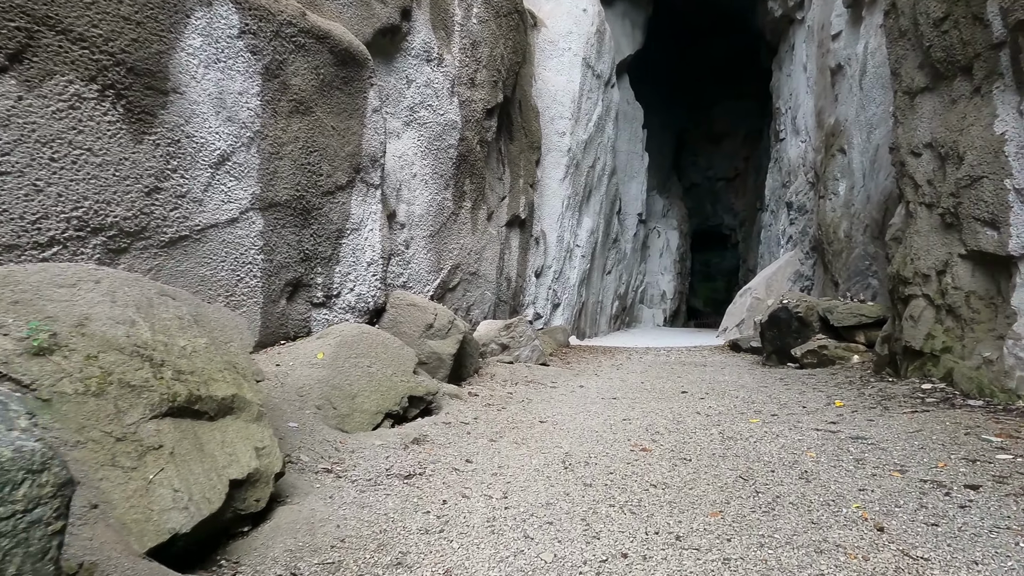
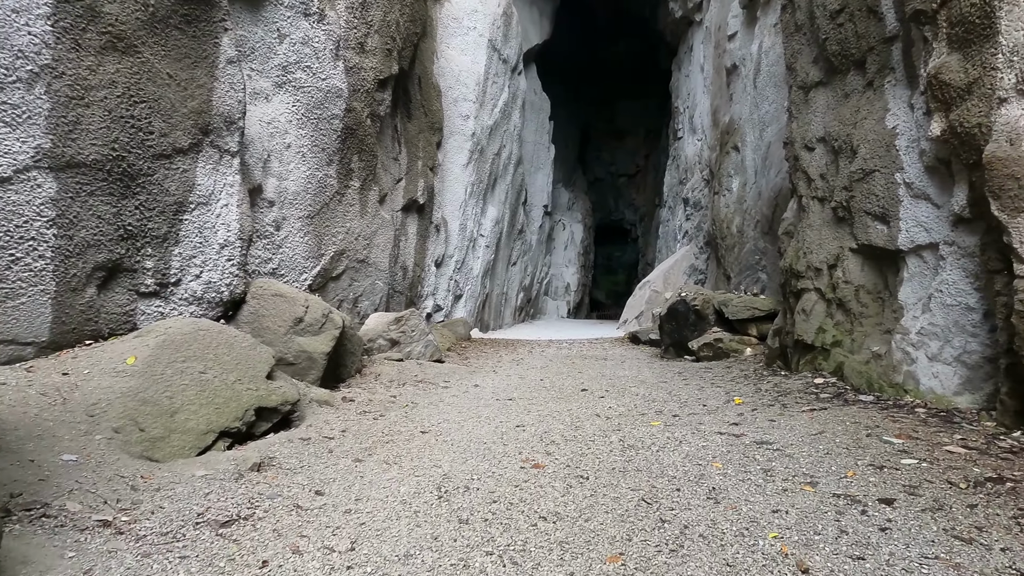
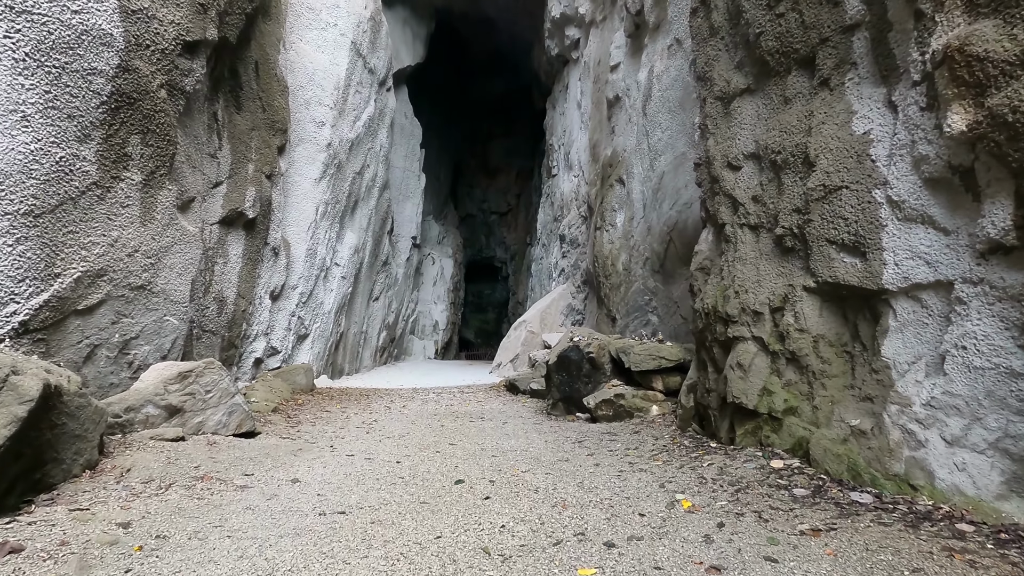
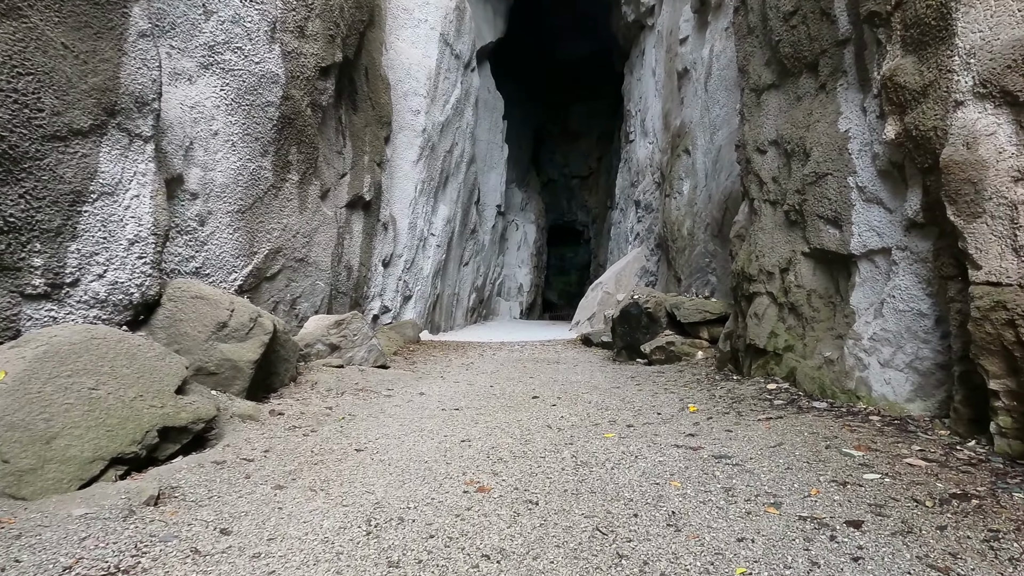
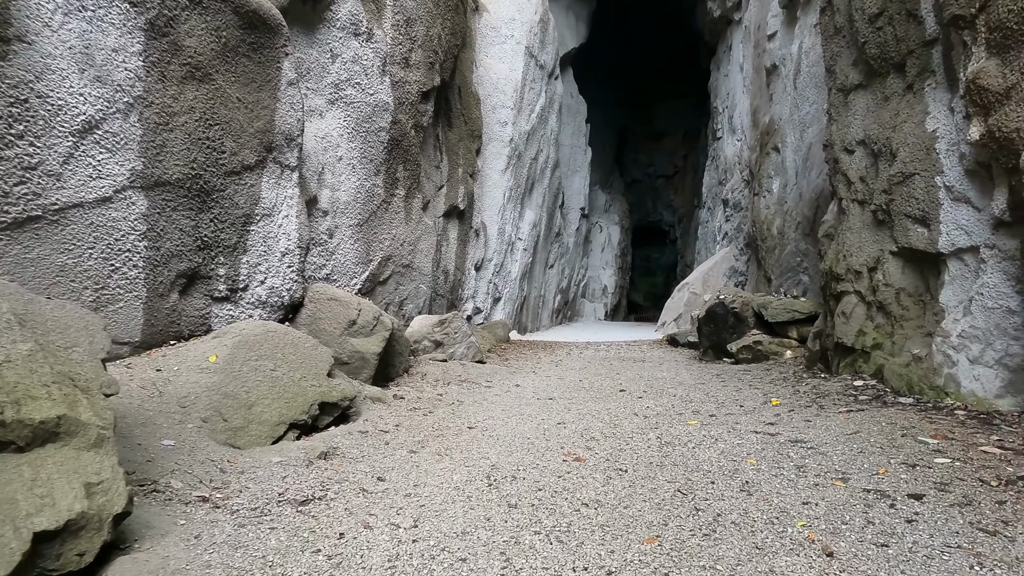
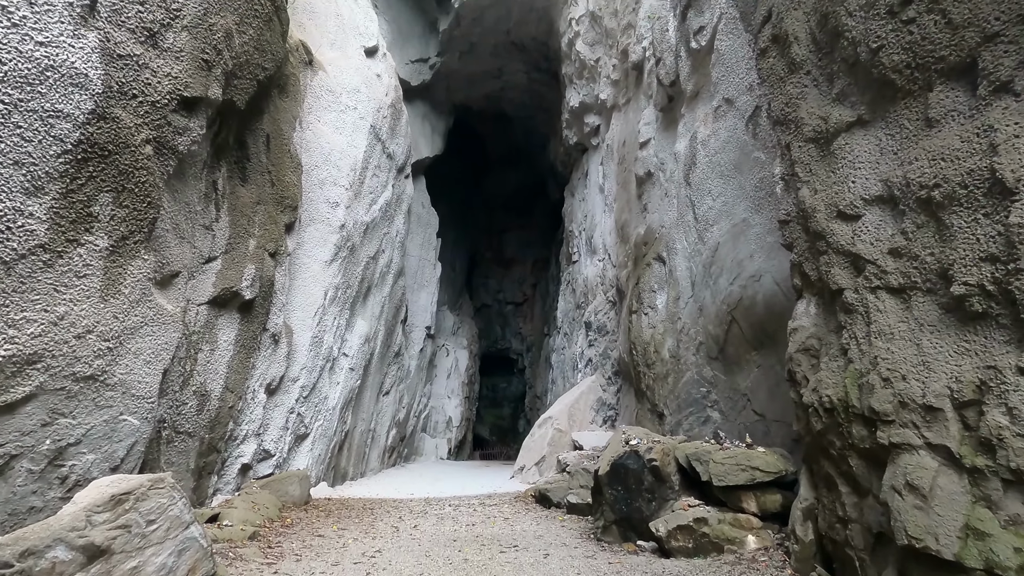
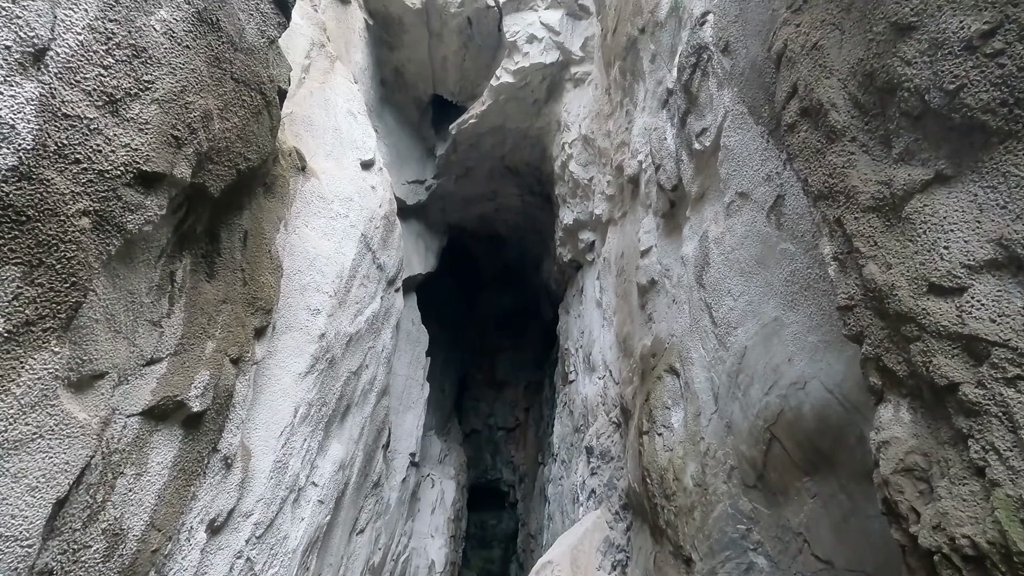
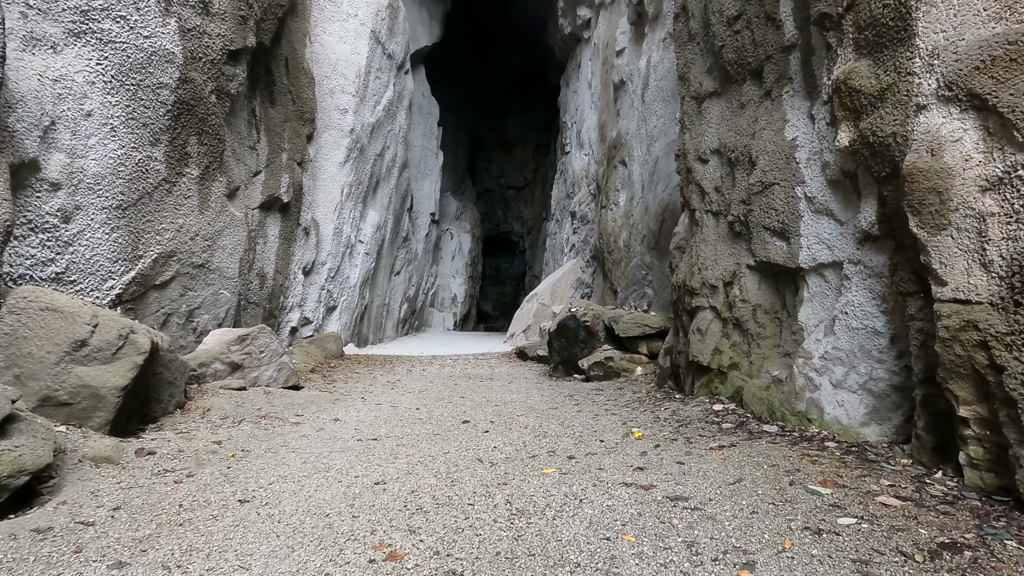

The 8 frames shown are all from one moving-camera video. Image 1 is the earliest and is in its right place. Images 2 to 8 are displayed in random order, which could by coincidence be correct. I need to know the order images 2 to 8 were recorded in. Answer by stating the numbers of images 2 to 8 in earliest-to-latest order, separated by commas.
5, 2, 4, 8, 3, 6, 7
